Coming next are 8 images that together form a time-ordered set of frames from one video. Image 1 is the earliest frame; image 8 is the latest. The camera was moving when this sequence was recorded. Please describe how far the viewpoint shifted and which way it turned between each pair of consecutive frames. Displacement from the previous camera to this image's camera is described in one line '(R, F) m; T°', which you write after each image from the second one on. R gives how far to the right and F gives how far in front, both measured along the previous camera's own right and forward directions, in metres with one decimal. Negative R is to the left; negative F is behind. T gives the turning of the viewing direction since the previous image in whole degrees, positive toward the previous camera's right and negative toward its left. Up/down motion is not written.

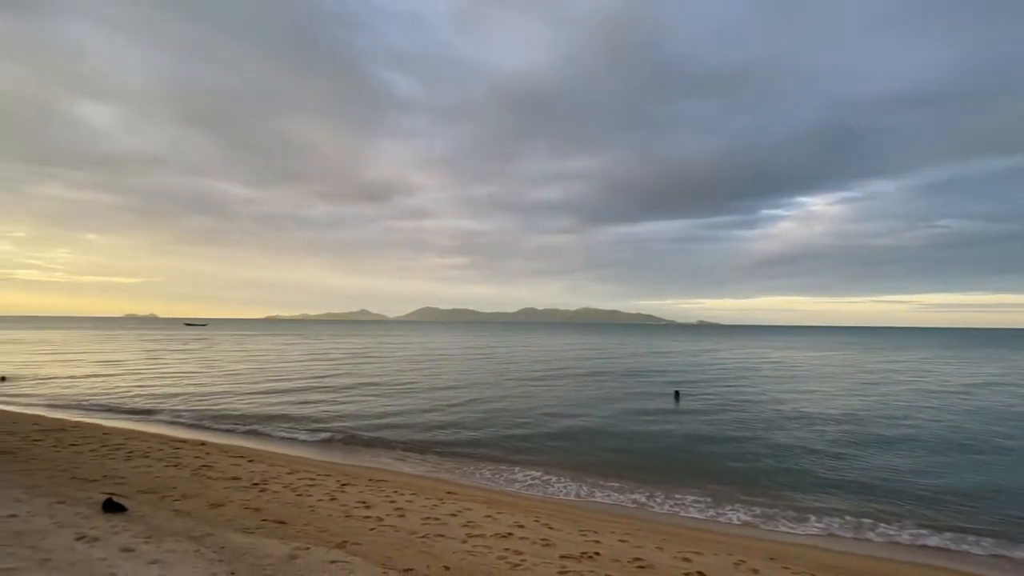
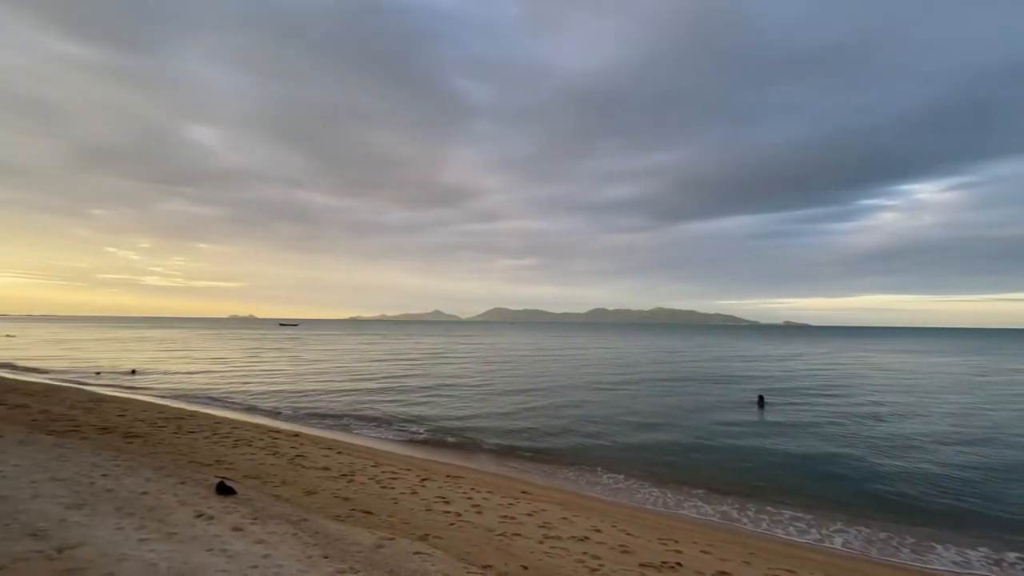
(0.0, 0.0) m; -9°
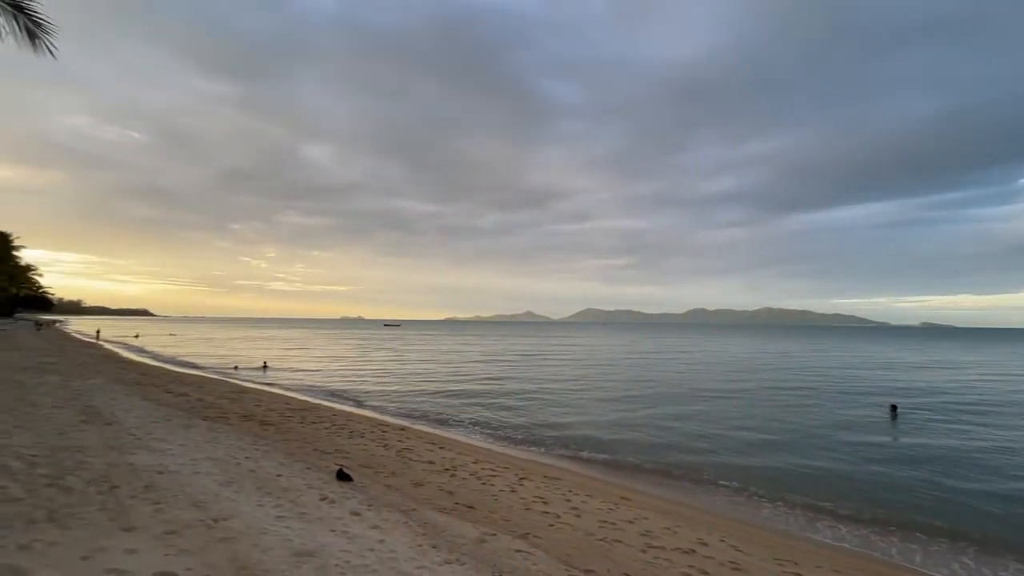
(-0.1, 0.0) m; -11°
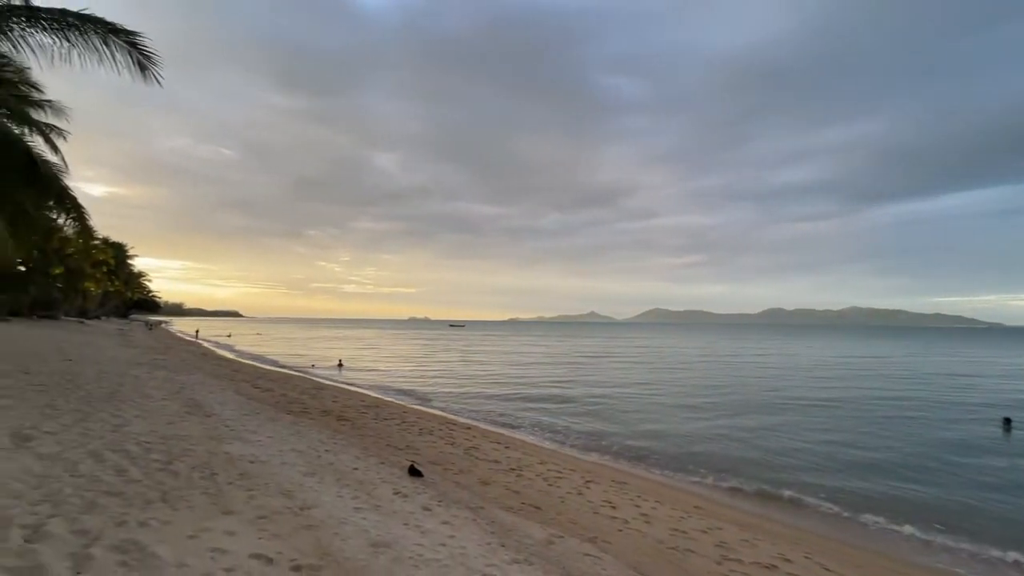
(0.0, 0.0) m; -7°
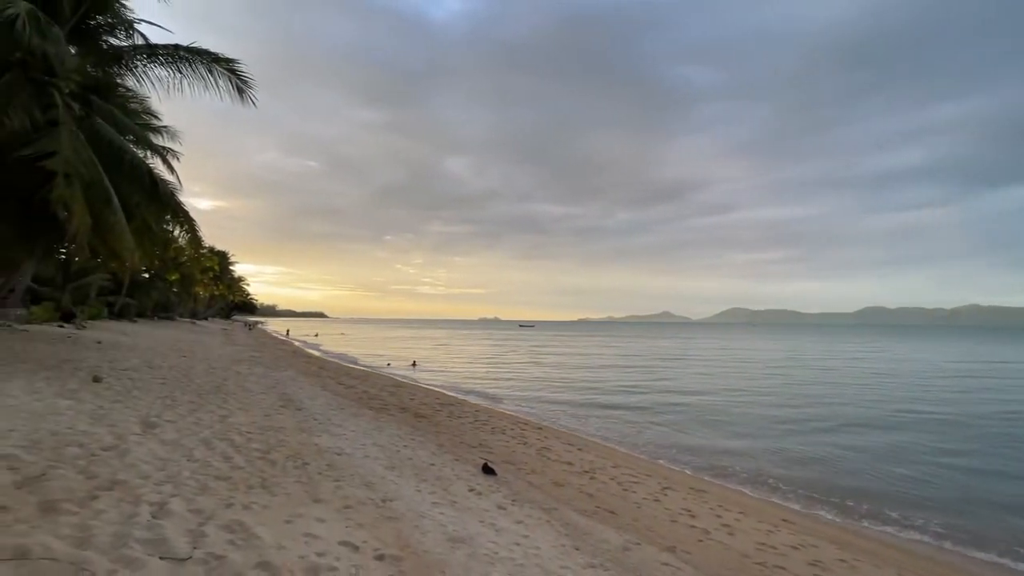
(0.0, 0.0) m; -8°
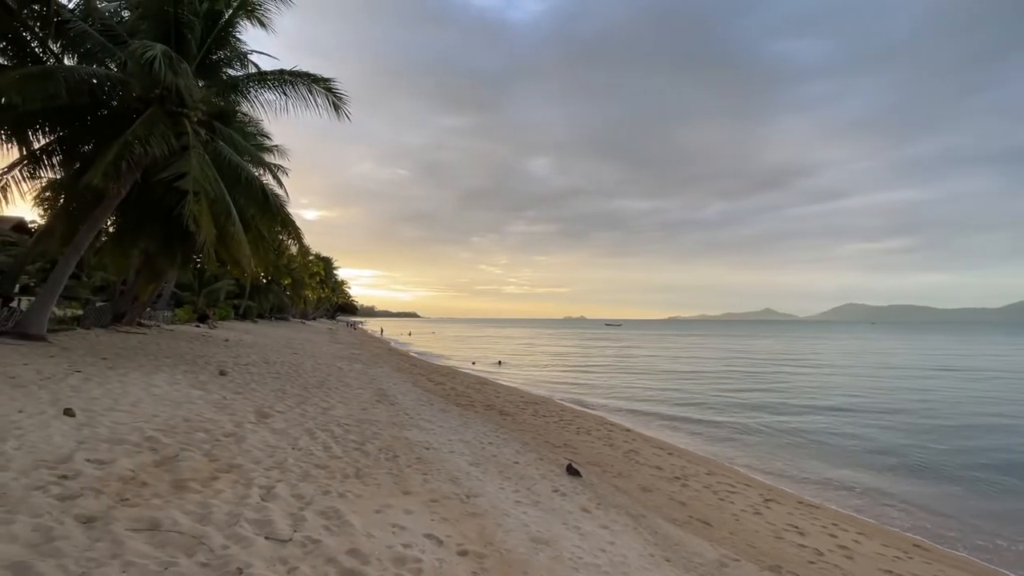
(+0.1, +0.1) m; -10°
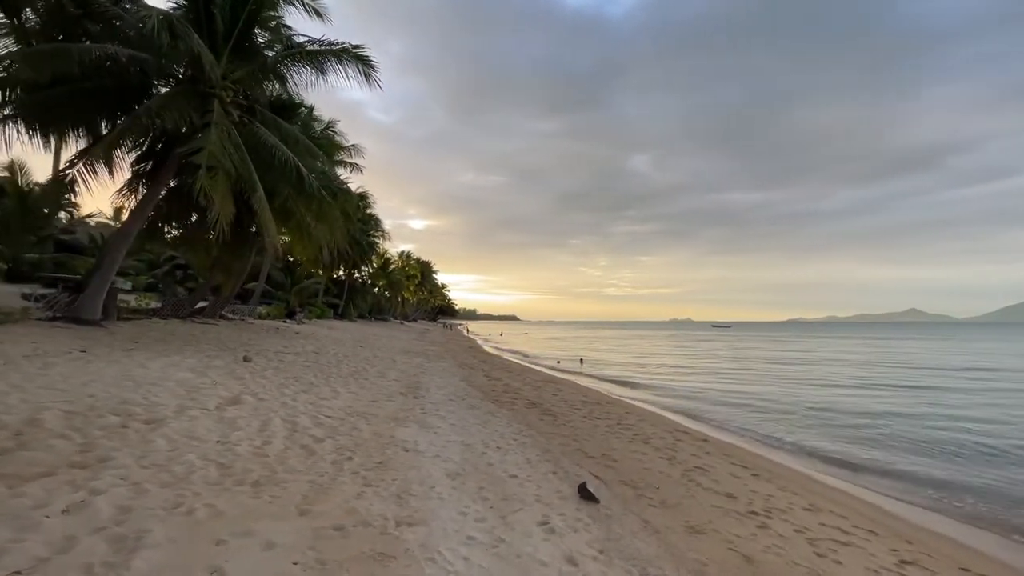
(+1.2, +2.1) m; -12°
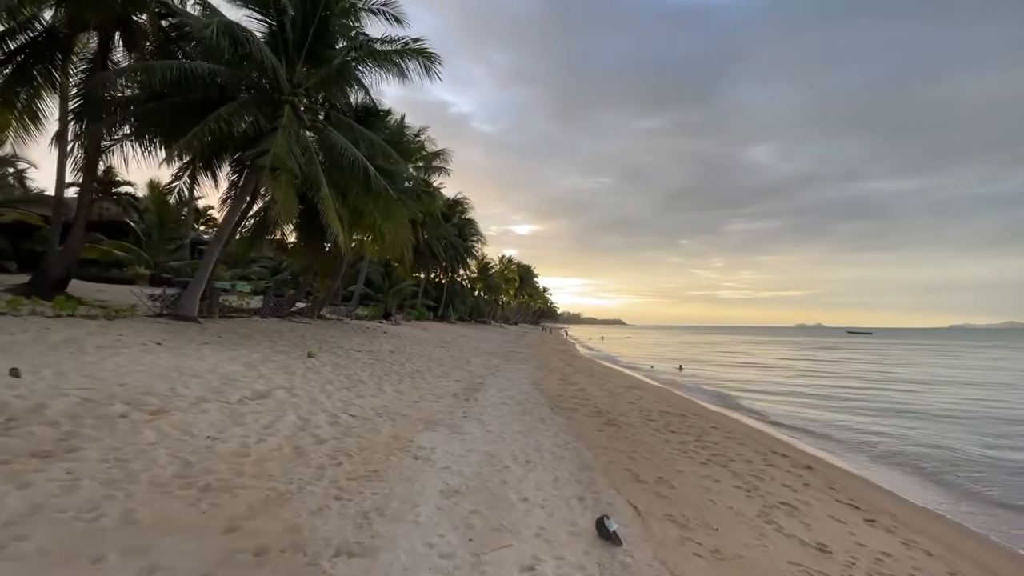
(+0.9, +1.0) m; -13°
